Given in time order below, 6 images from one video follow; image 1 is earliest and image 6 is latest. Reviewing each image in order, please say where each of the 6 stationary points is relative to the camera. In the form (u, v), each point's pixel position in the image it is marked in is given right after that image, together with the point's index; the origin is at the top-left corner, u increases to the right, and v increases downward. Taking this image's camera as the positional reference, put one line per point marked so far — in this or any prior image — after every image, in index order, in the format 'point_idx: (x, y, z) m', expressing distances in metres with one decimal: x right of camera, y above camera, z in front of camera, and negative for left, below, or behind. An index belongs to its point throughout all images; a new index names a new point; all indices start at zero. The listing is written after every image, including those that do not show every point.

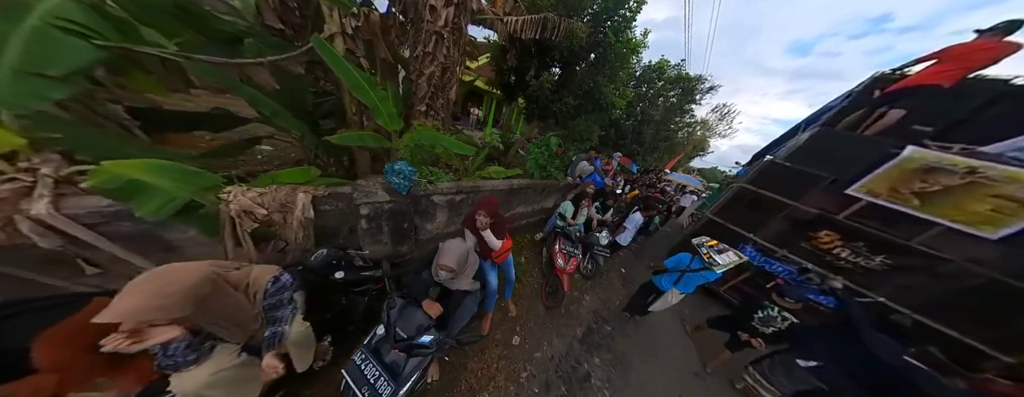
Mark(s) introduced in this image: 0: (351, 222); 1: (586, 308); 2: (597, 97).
0: (-1.1, -0.2, +1.4) m
1: (+0.9, -1.4, +2.4) m
2: (+1.7, +2.3, +4.1) m
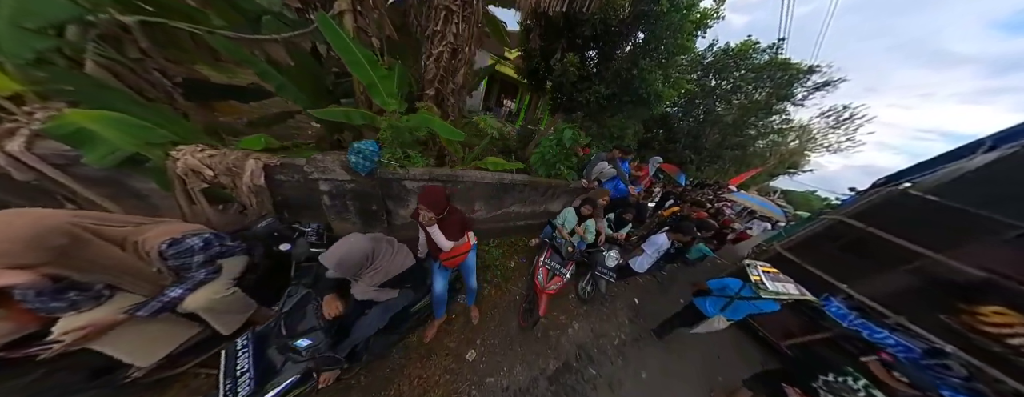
0: (-1.4, 0.0, +1.3) m
1: (+0.6, -1.5, +2.0) m
2: (+2.2, +2.1, +3.4) m
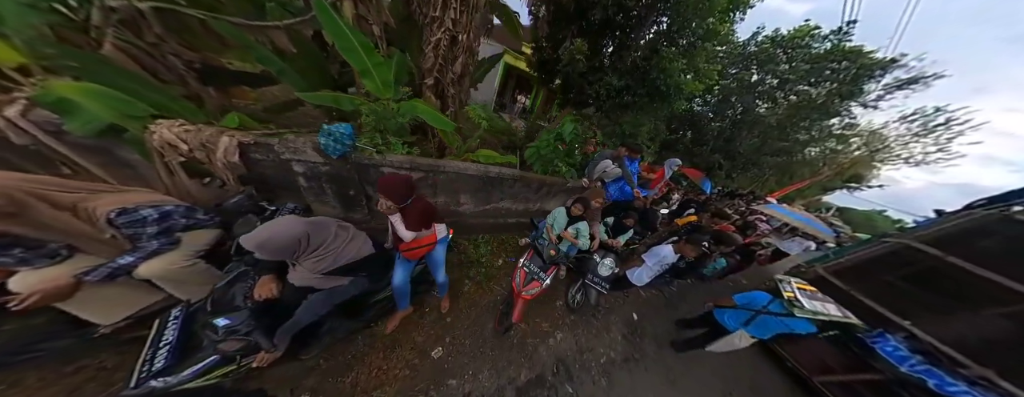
0: (-1.6, +0.2, +1.4) m
1: (+0.4, -1.5, +1.8) m
2: (+2.3, +2.0, +3.1) m
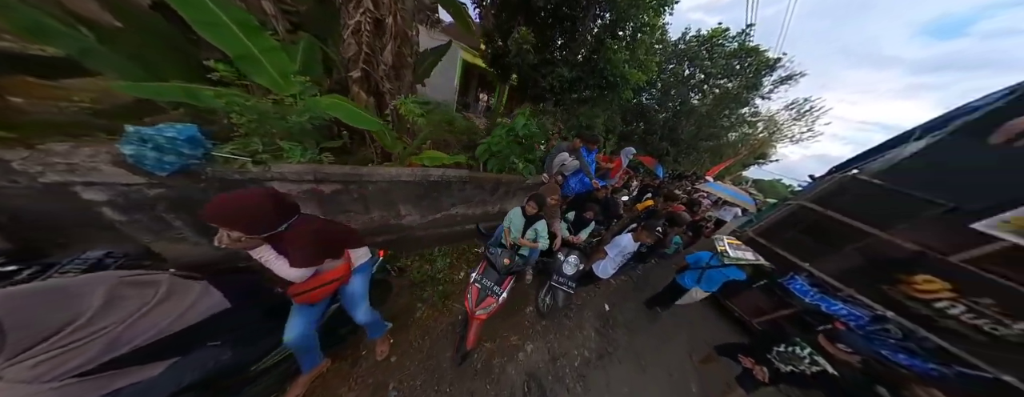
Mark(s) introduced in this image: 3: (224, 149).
0: (-2.0, 0.0, +0.9) m
1: (+0.1, -1.5, +1.6) m
2: (+1.5, +2.2, +3.1) m
3: (-1.7, +0.3, +1.1) m
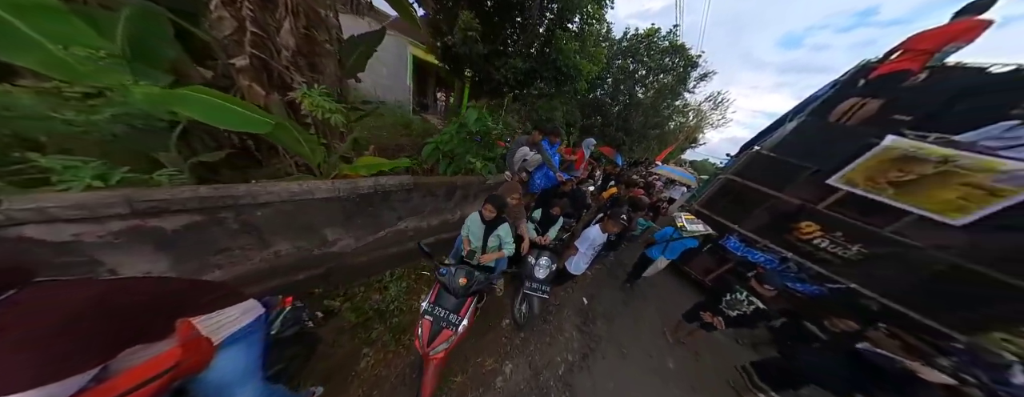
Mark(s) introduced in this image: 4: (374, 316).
0: (-2.2, -0.3, +0.4) m
1: (-0.1, -1.5, +1.4) m
2: (+0.7, +2.3, +3.1) m
3: (-1.9, +0.1, +0.6) m
4: (-1.1, -0.9, +1.5) m
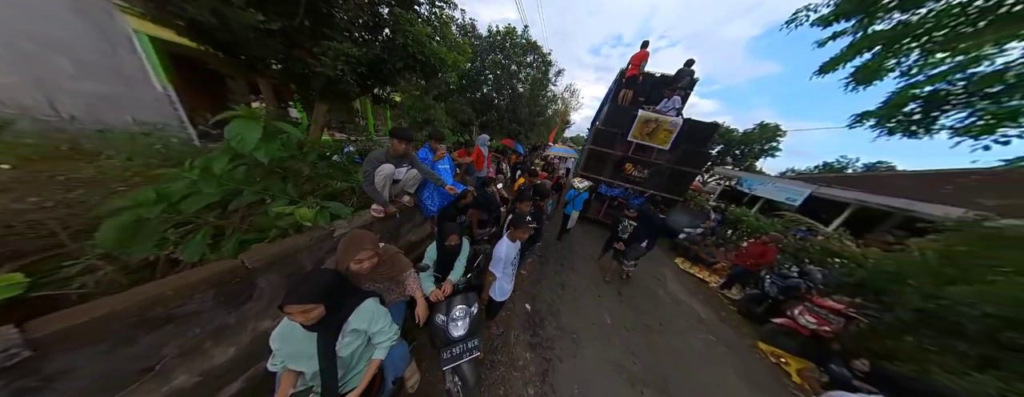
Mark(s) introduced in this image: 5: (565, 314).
0: (-2.1, -1.2, -1.0) m
1: (-0.3, -1.8, +0.8) m
2: (-1.4, +2.0, +2.4) m
3: (-2.1, -0.7, -0.7) m
4: (-1.4, -1.5, +0.5) m
5: (+1.0, -2.2, +3.6) m
